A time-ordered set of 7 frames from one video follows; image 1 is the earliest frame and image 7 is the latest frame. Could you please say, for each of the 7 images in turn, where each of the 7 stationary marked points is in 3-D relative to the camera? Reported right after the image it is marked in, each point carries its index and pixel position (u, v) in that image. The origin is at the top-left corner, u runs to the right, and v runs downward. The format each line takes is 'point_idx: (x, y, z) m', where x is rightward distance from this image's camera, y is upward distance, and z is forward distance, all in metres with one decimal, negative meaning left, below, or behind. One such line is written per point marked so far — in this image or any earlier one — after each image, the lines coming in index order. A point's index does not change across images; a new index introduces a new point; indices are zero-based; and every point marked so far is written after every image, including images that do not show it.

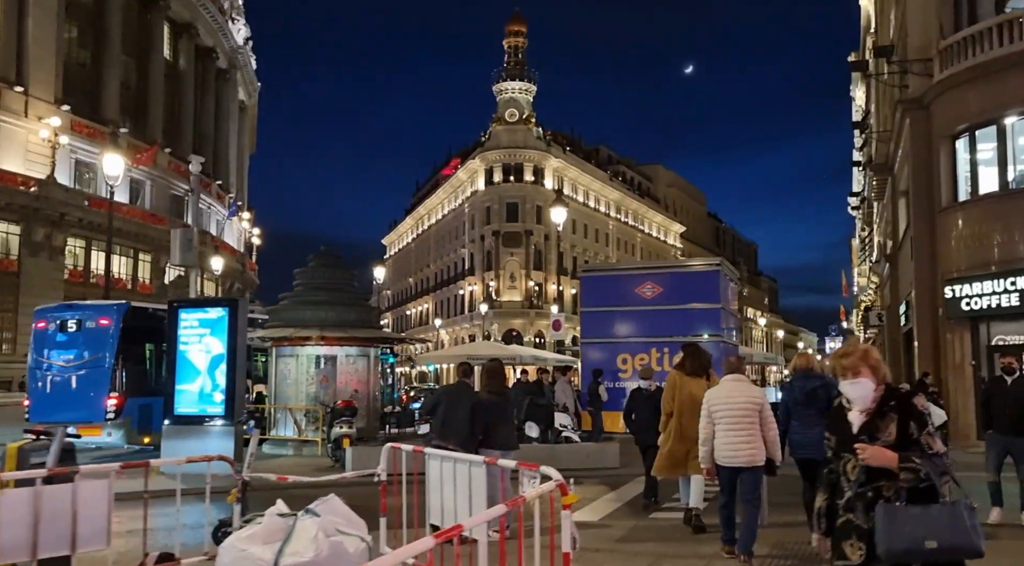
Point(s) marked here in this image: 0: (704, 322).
0: (+4.5, -0.9, +18.8) m
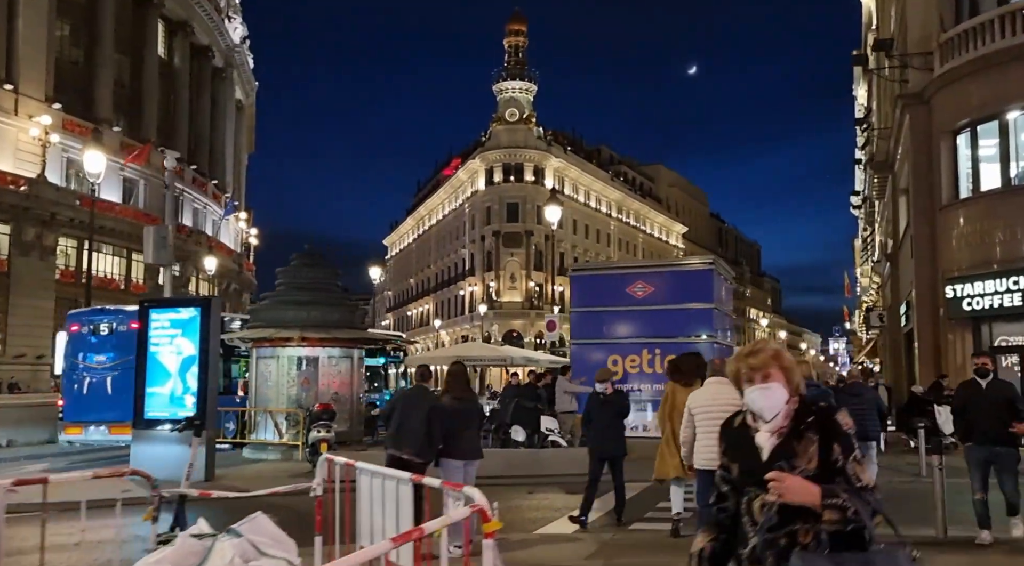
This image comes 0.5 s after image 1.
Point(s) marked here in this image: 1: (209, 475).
0: (+4.2, -0.9, +18.3) m
1: (-5.3, -3.4, +14.0) m
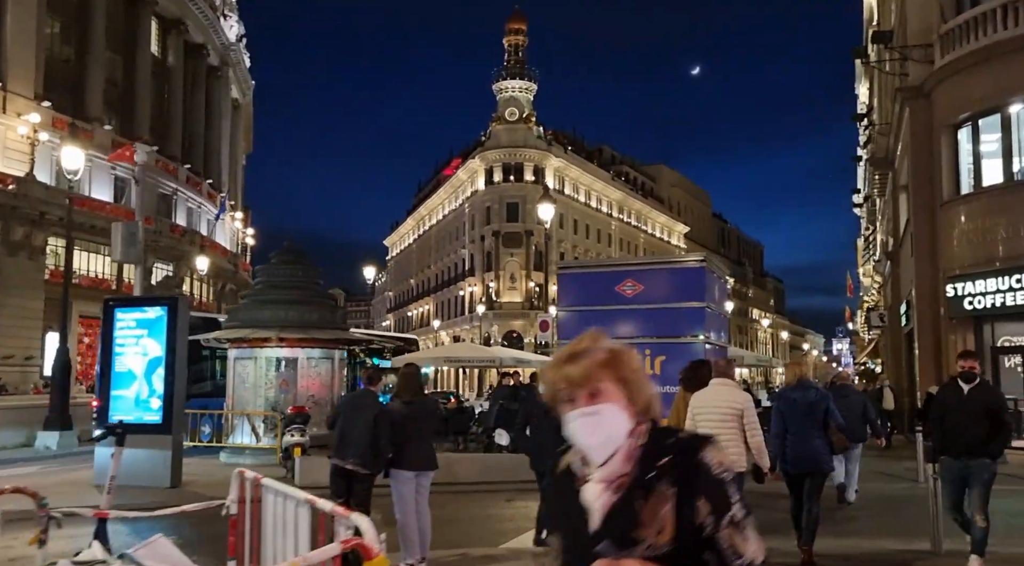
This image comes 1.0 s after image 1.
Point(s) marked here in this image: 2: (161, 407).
0: (+3.9, -0.9, +17.7) m
1: (-5.6, -3.3, +13.4) m
2: (-5.9, -2.1, +13.4) m
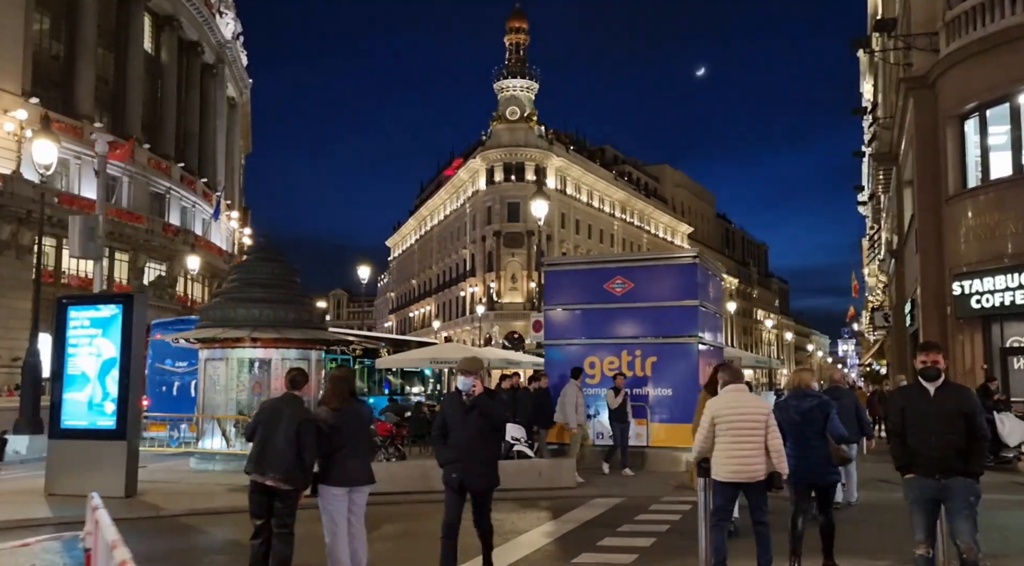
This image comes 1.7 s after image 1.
0: (+3.5, -0.8, +16.9) m
1: (-6.0, -3.3, +12.6) m
2: (-6.3, -2.0, +12.6) m
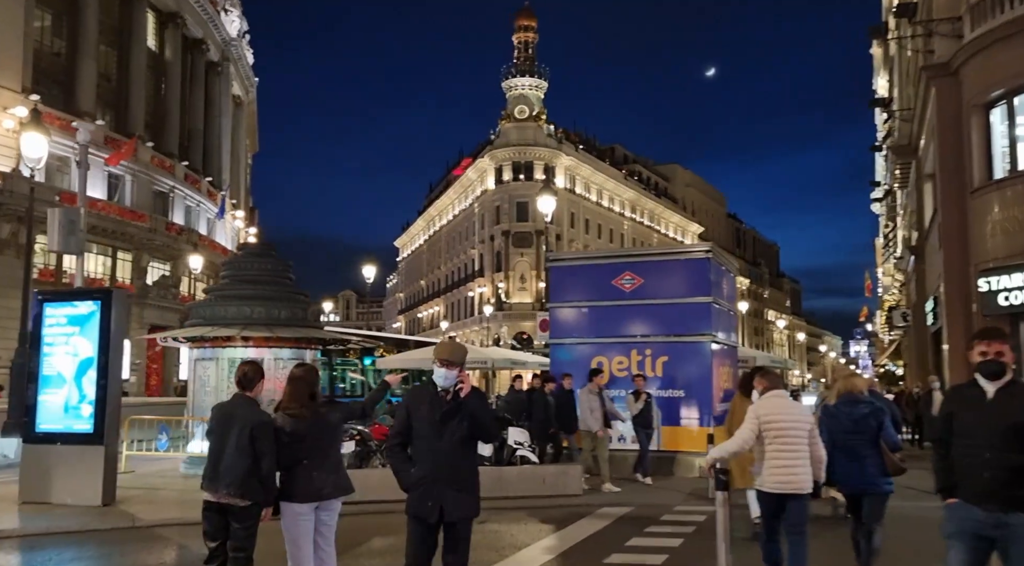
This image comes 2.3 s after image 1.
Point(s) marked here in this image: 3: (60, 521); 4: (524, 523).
0: (+3.6, -0.7, +16.0) m
1: (-6.0, -3.2, +11.9) m
2: (-6.3, -2.0, +11.9) m
3: (-6.1, -3.2, +10.7) m
4: (+0.2, -3.4, +11.2) m
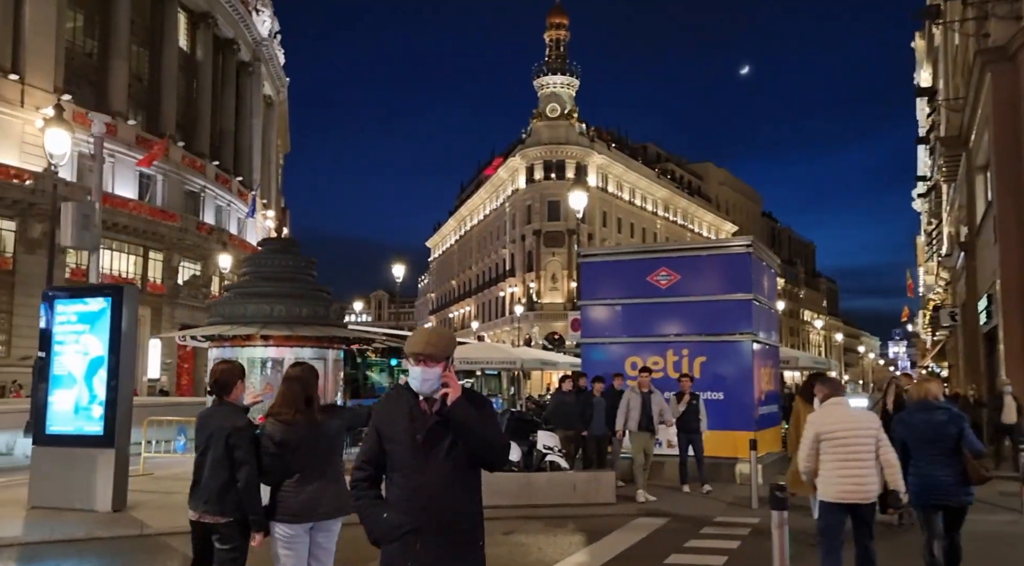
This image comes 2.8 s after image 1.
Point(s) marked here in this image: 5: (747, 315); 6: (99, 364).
0: (+4.2, -0.6, +15.1) m
1: (-5.6, -3.1, +11.4) m
2: (-5.9, -1.9, +11.4) m
3: (-5.7, -3.1, +10.2) m
4: (+0.5, -3.3, +10.5) m
5: (+4.4, -0.6, +15.0) m
6: (-5.9, -1.2, +11.4) m
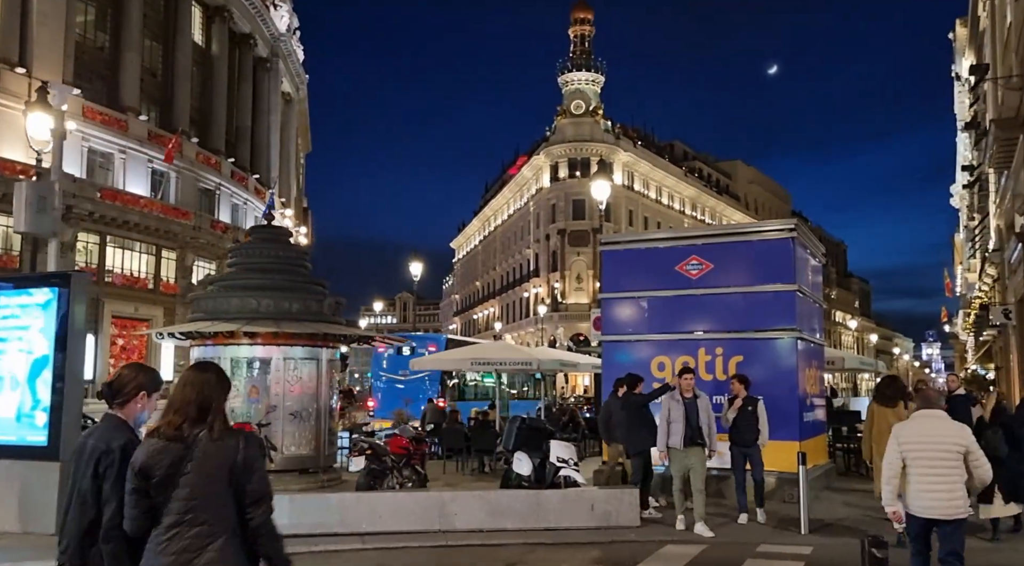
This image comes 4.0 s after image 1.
0: (+4.4, -0.5, +13.3) m
1: (-5.5, -3.0, +9.9) m
2: (-5.8, -1.8, +10.0) m
3: (-5.7, -3.0, +8.7) m
4: (+0.6, -3.1, +8.8) m
5: (+4.6, -0.4, +13.2) m
6: (-5.8, -1.0, +10.0) m
